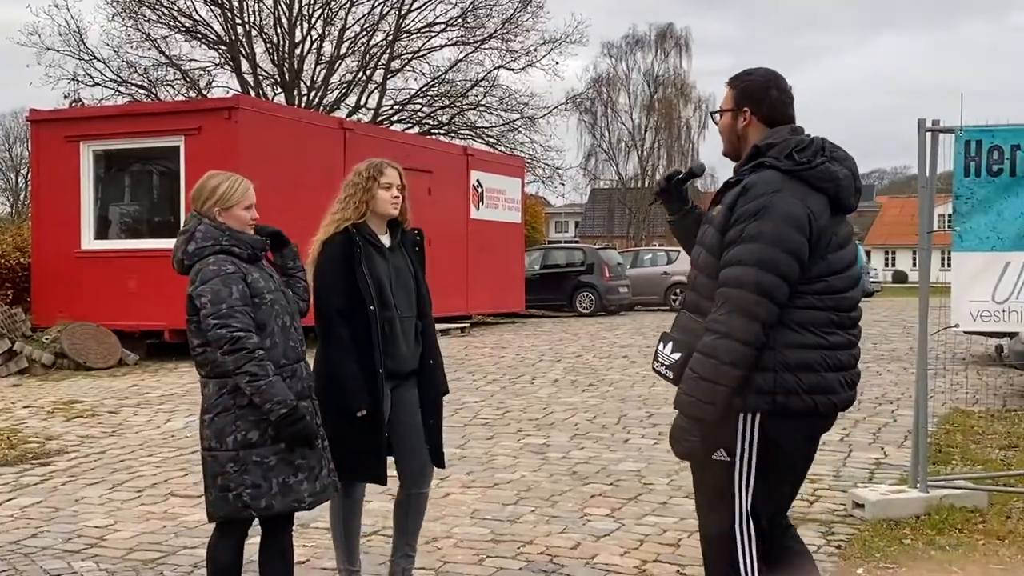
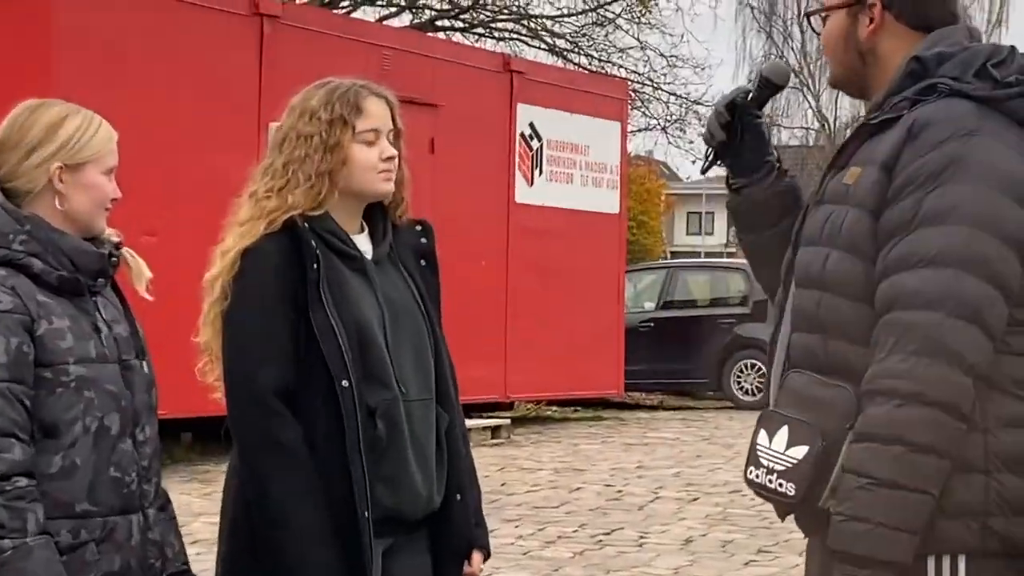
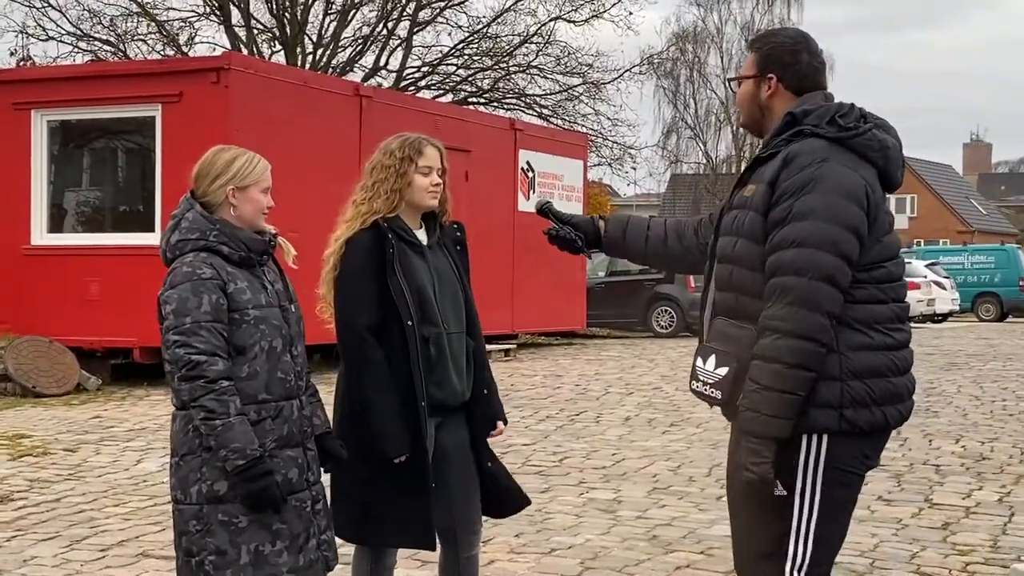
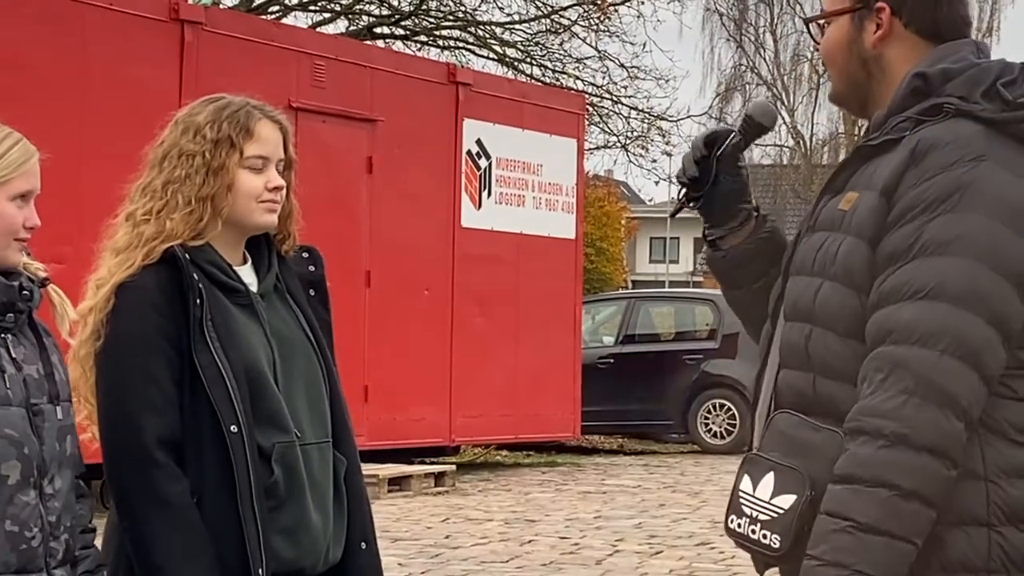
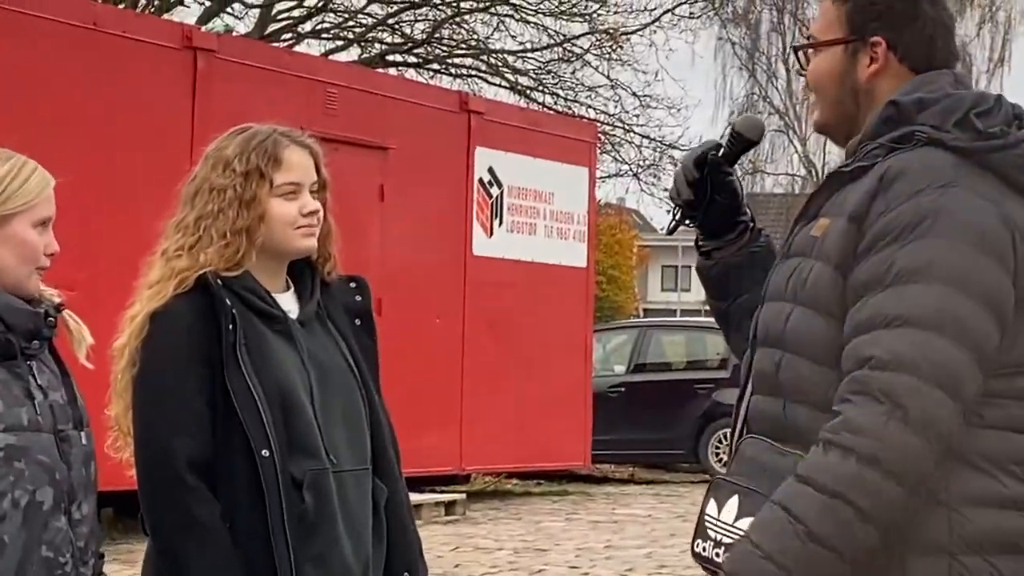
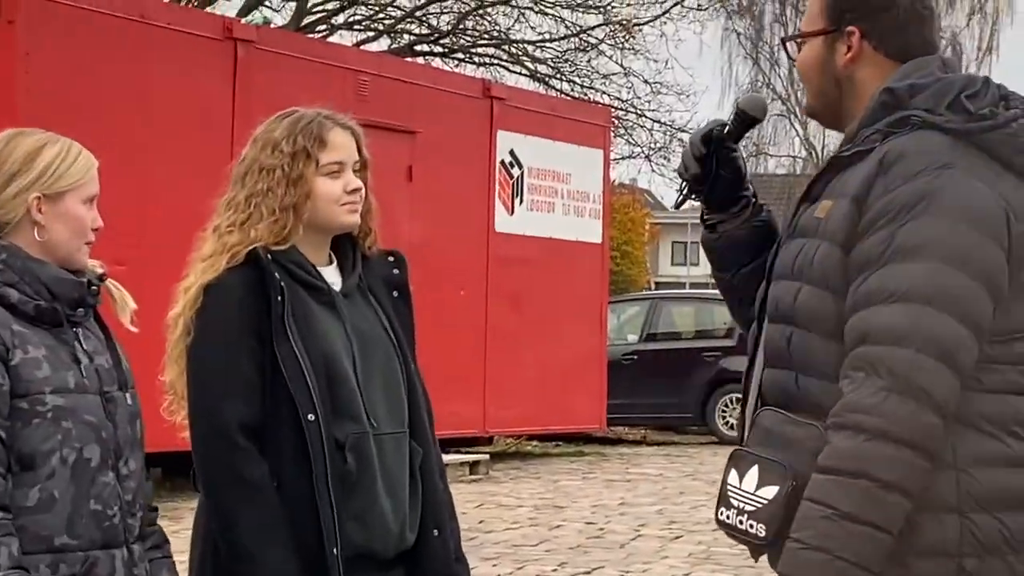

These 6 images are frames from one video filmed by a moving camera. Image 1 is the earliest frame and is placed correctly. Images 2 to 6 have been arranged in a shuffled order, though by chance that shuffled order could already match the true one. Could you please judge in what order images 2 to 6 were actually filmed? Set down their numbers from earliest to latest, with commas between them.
3, 2, 6, 5, 4
